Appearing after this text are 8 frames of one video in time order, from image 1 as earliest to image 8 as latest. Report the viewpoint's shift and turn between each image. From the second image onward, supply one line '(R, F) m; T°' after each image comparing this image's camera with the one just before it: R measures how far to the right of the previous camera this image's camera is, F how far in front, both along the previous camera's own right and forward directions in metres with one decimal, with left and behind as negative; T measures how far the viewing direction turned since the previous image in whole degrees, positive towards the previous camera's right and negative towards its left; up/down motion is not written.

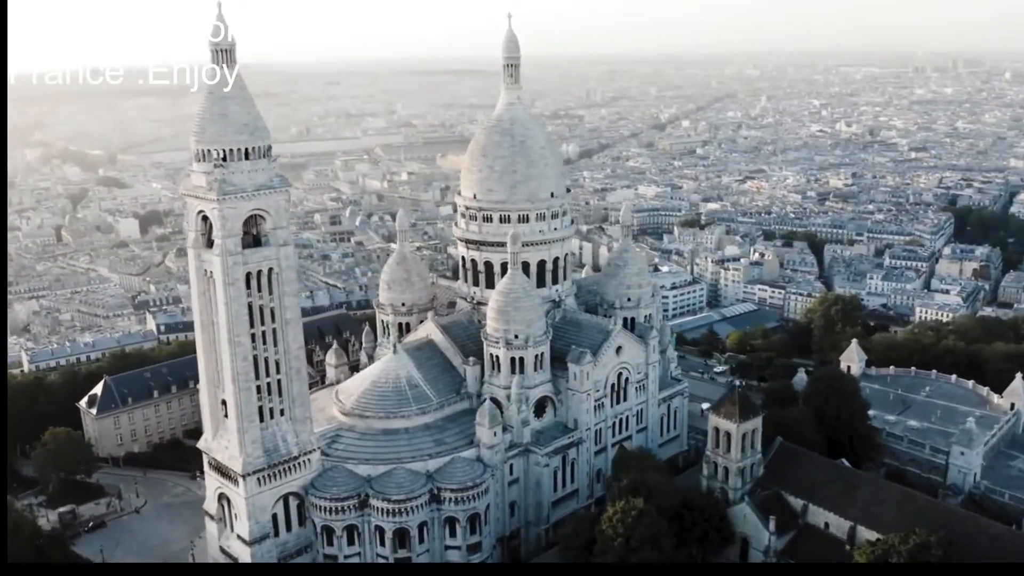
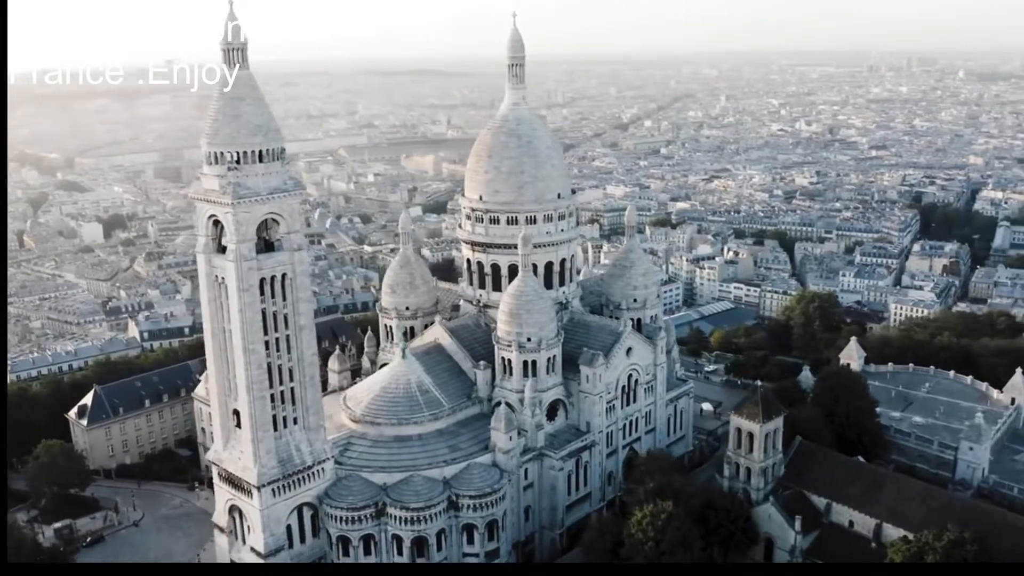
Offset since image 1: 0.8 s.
(-1.4, +0.3) m; +3°
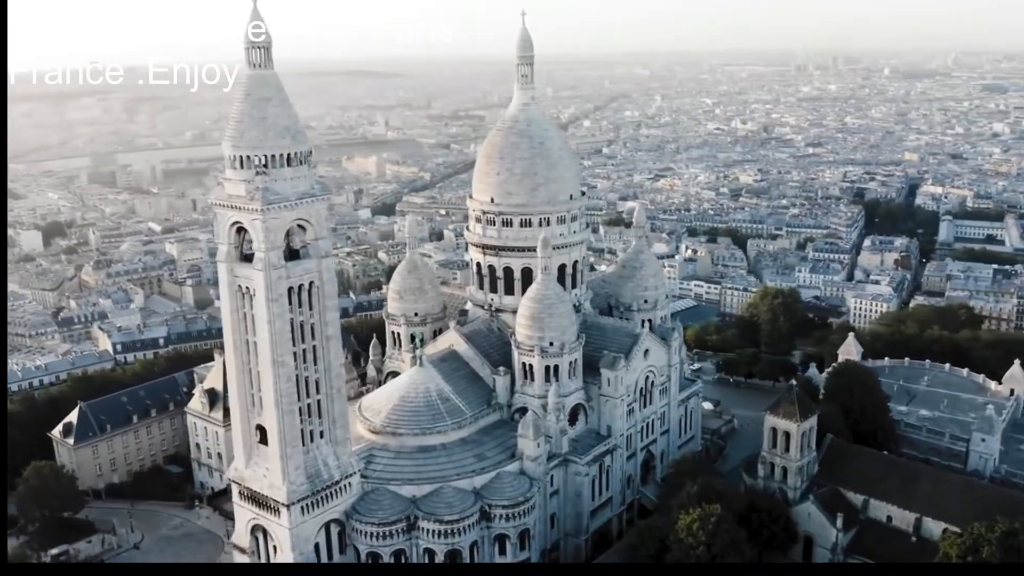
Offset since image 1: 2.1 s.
(-2.4, +0.6) m; +4°
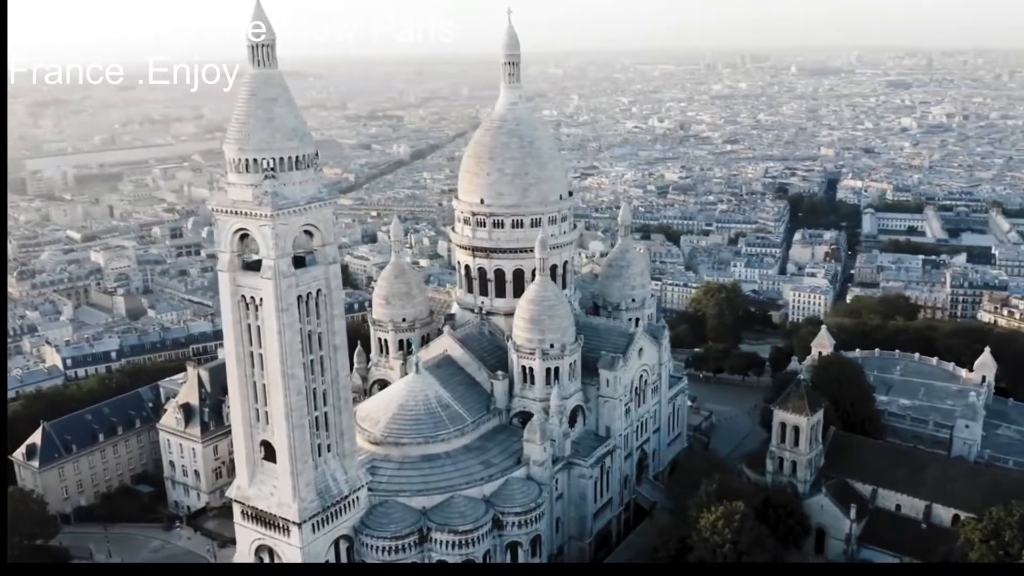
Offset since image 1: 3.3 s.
(-2.2, +0.5) m; +5°
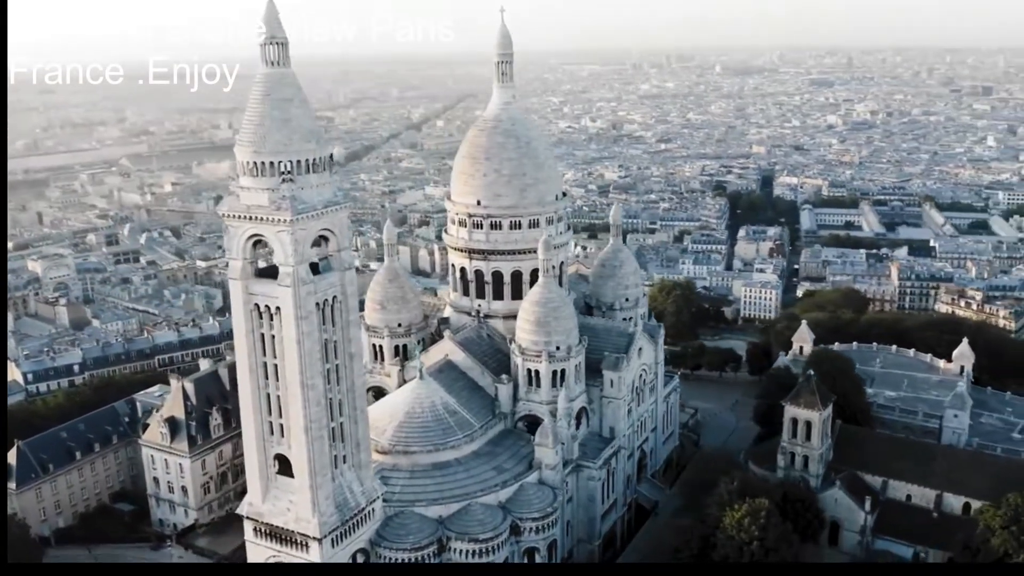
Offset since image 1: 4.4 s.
(-2.0, +0.4) m; +5°
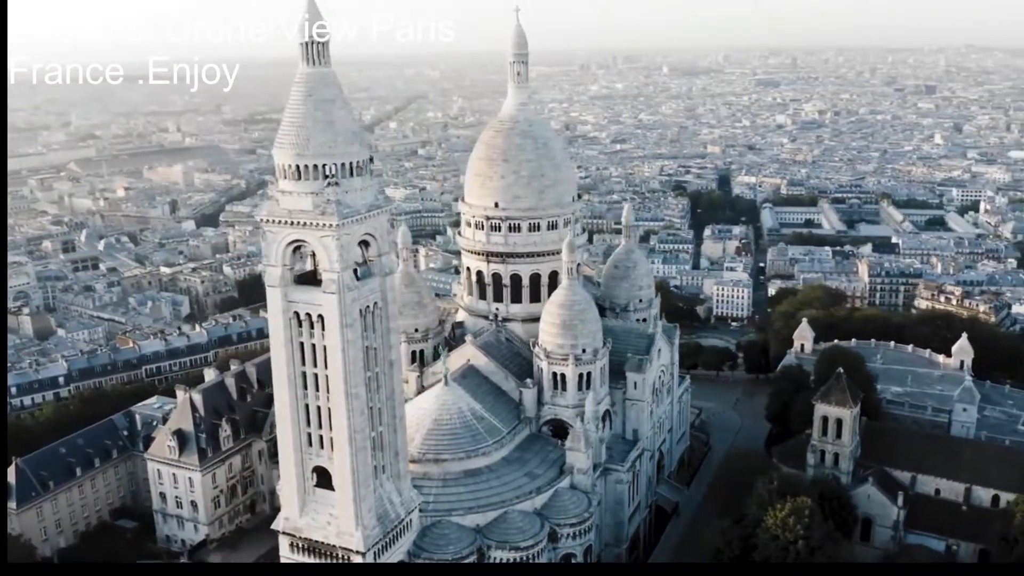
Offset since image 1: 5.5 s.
(-2.0, +0.4) m; +3°
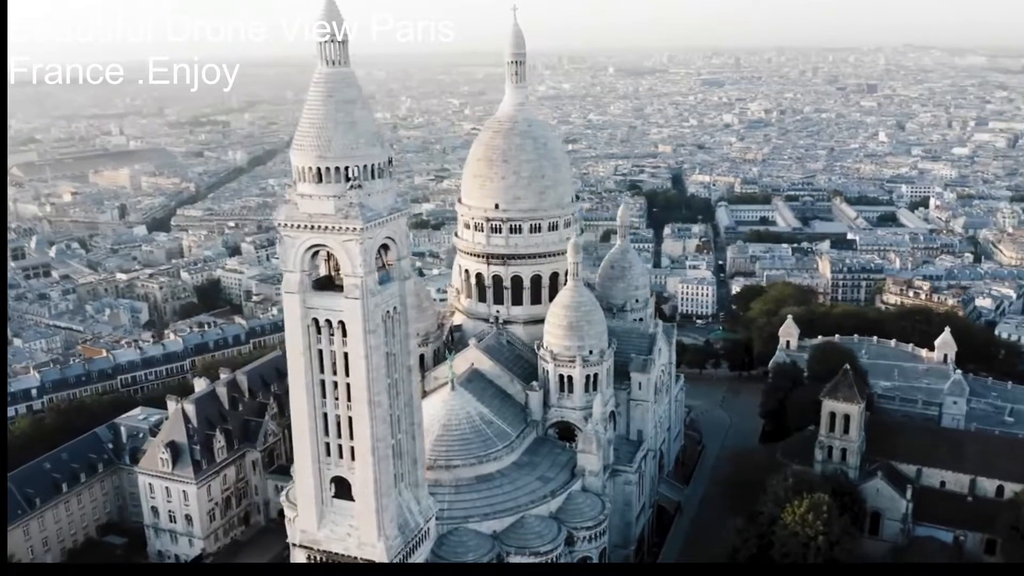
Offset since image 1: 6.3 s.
(-1.5, +0.3) m; +3°
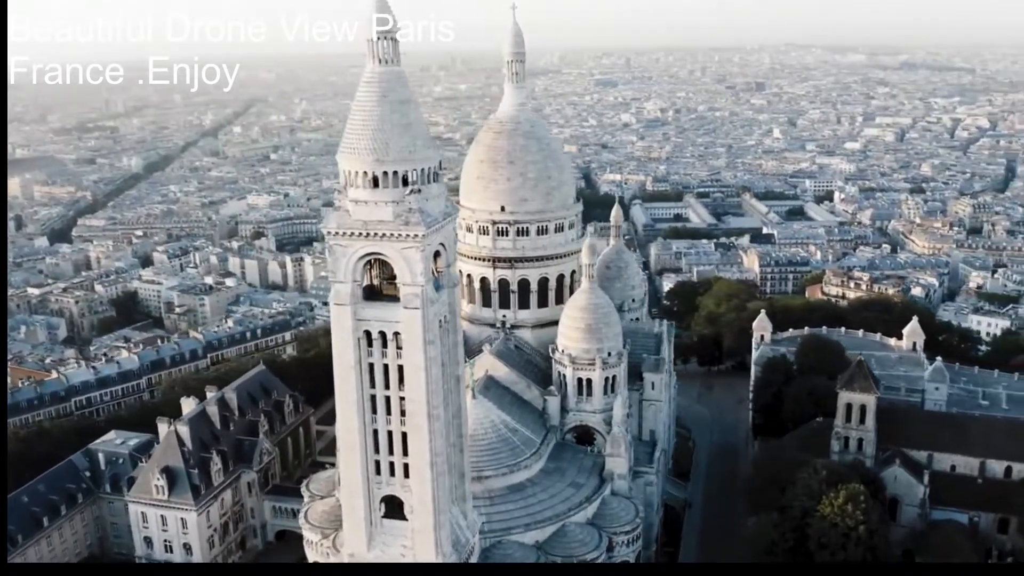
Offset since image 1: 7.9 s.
(-3.1, +0.7) m; +7°
